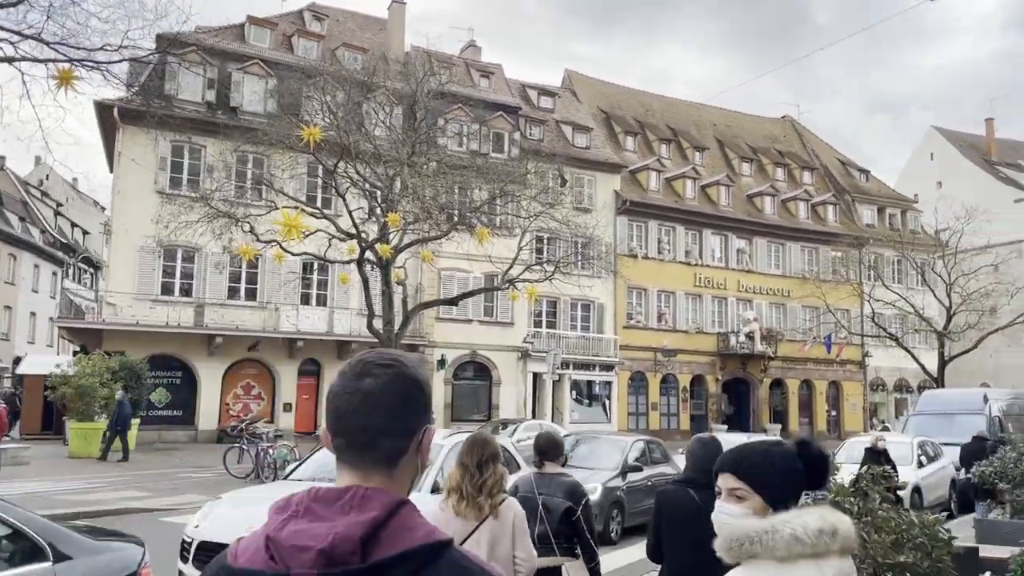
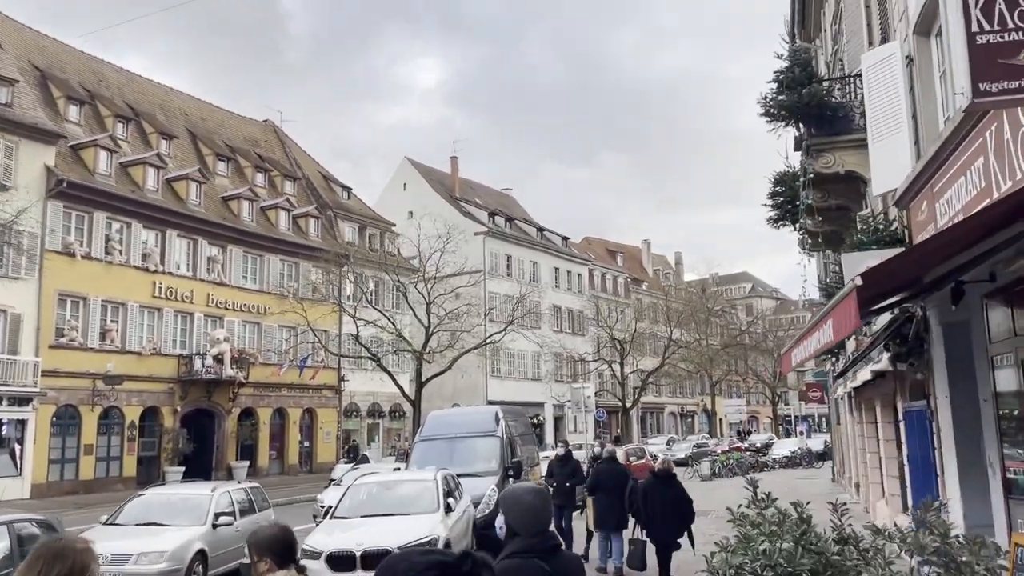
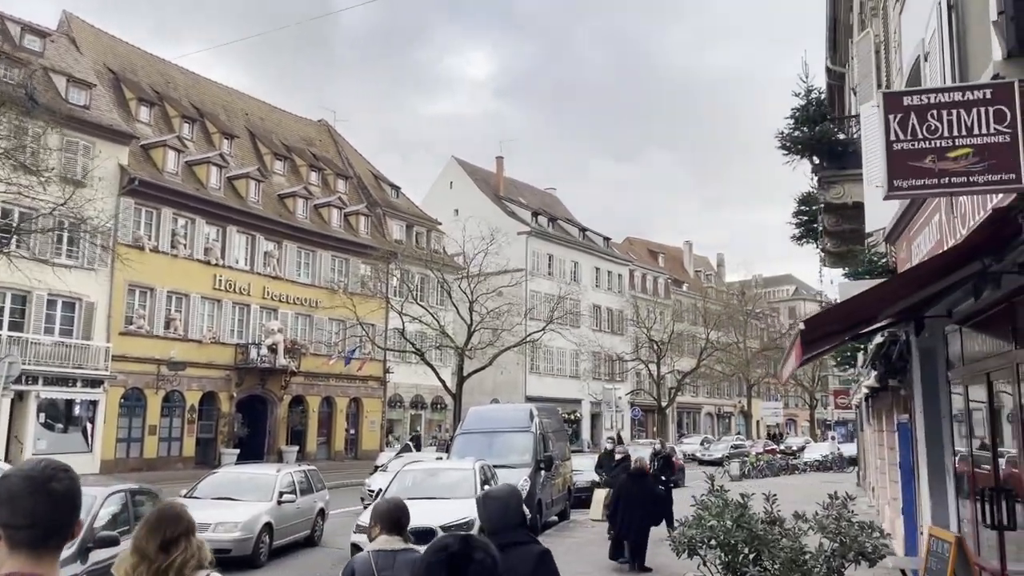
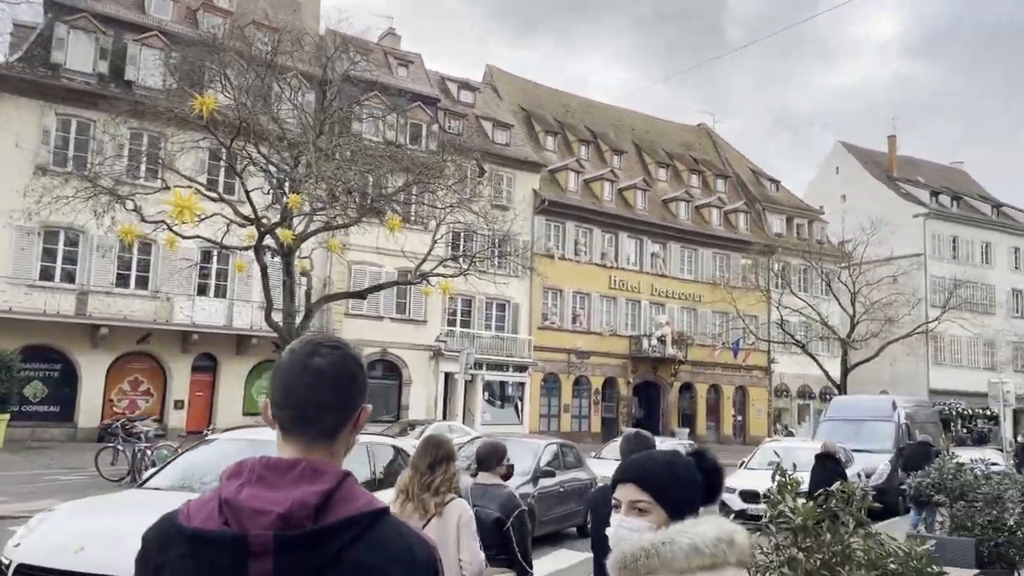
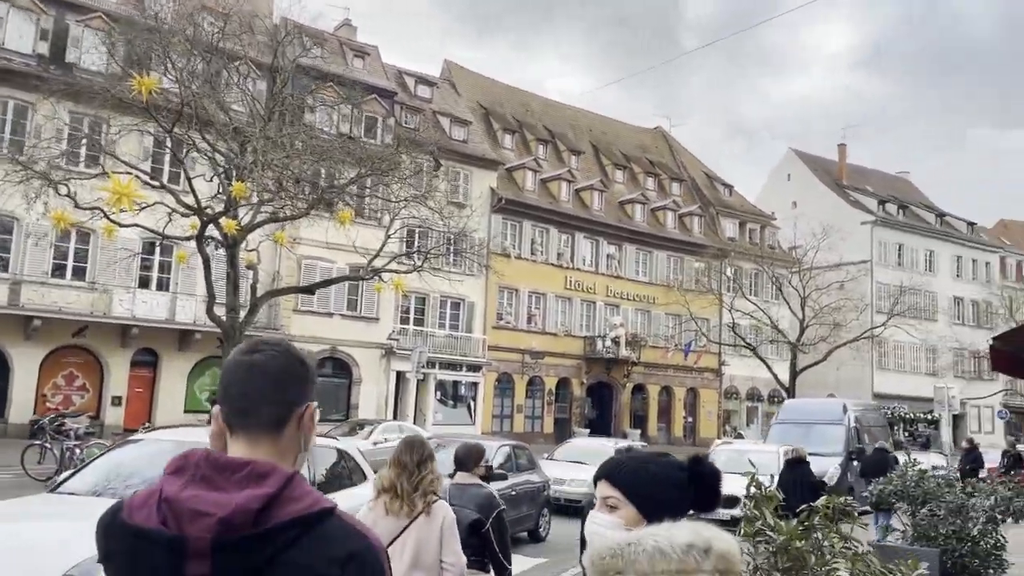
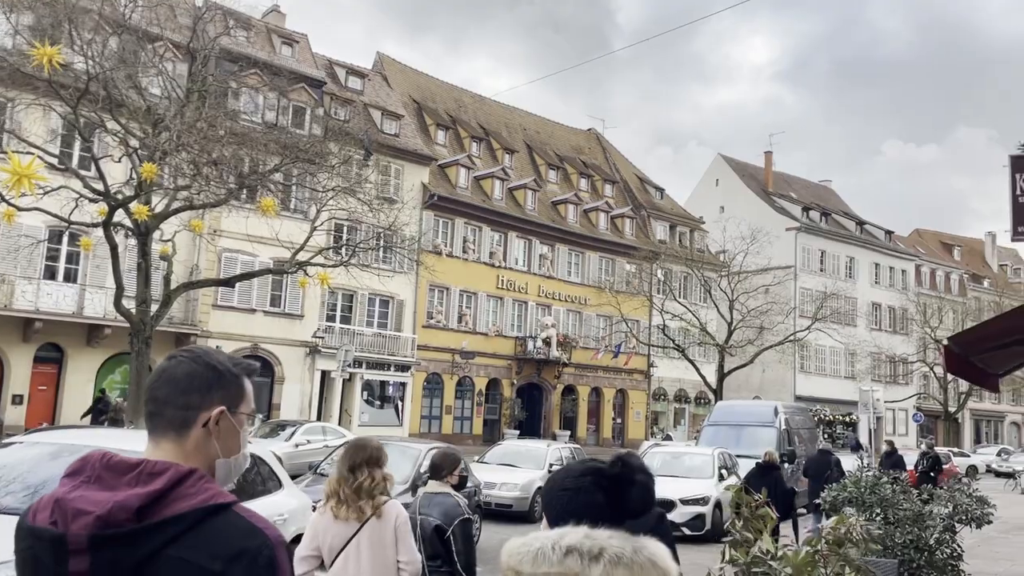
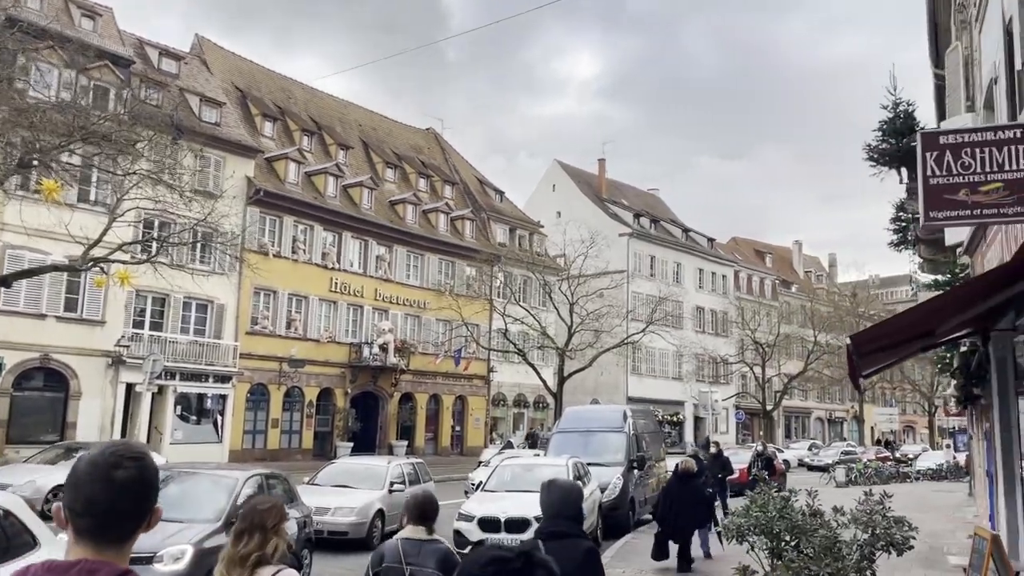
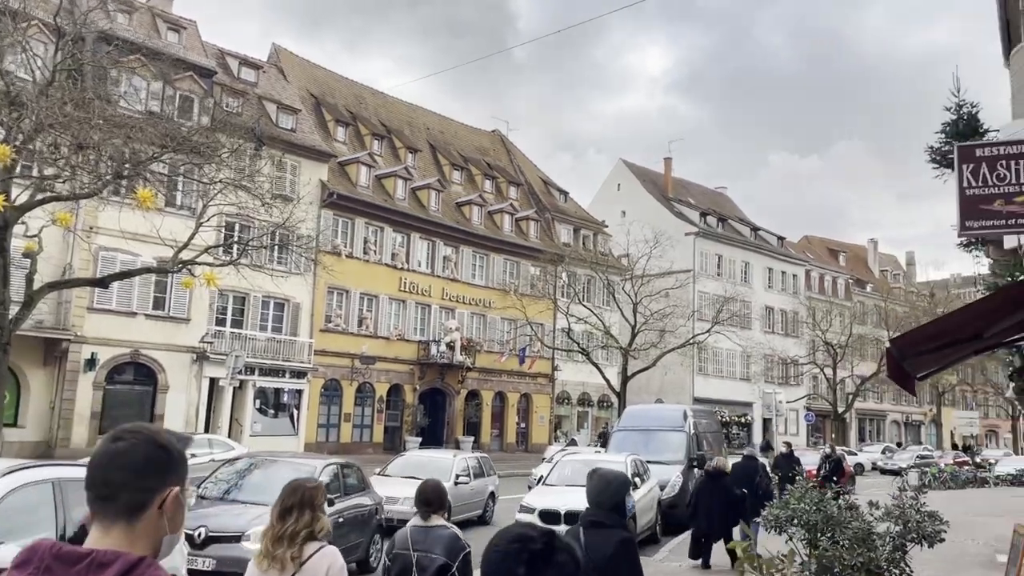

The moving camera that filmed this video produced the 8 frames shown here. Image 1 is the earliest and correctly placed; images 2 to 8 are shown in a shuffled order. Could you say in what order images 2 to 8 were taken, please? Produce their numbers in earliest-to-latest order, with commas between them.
4, 5, 6, 8, 7, 3, 2
